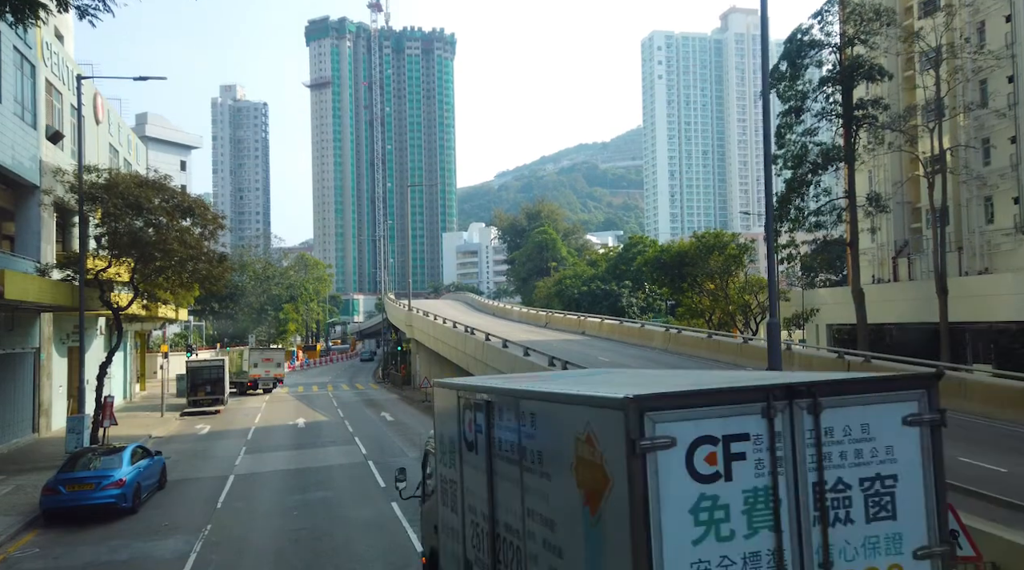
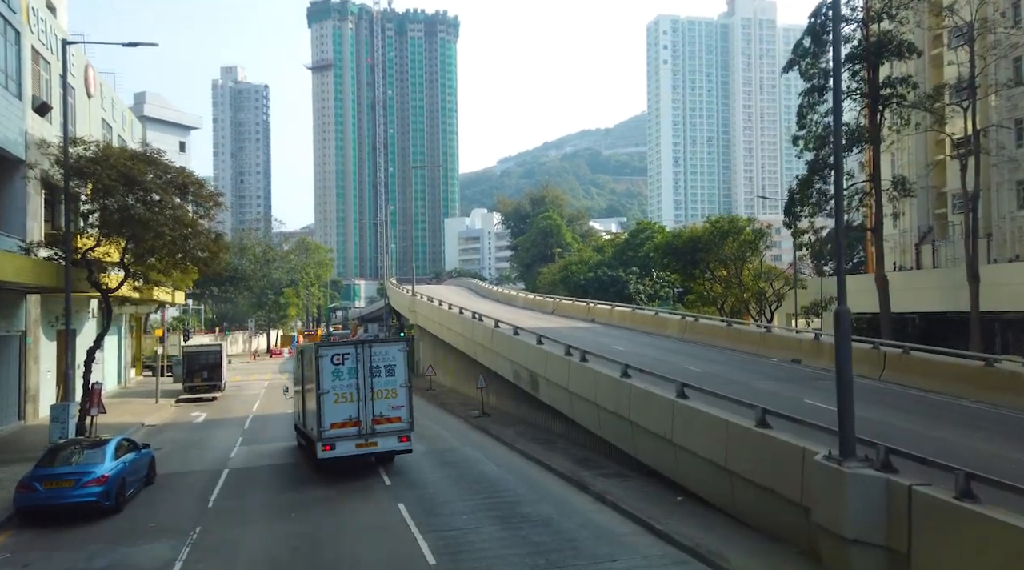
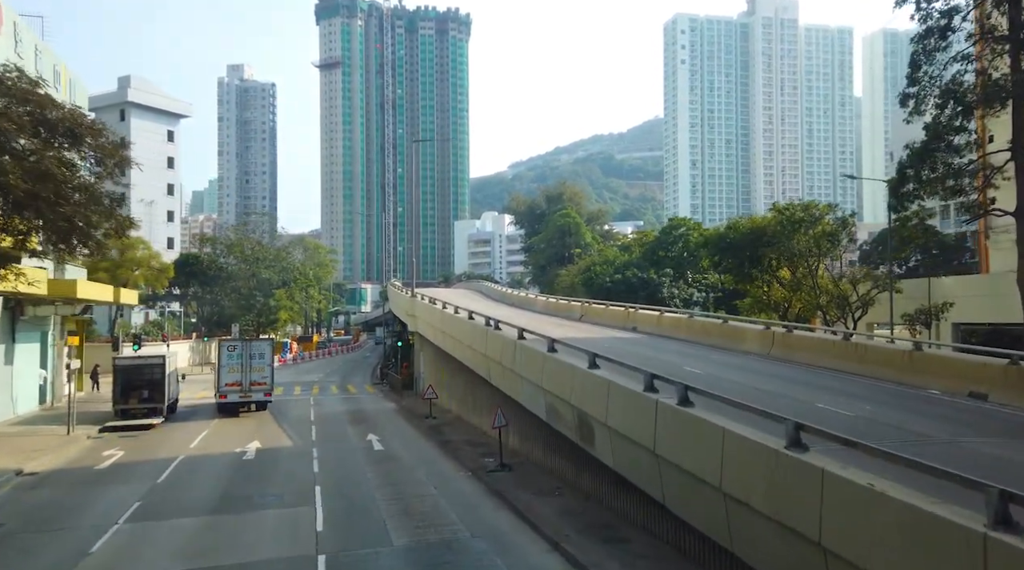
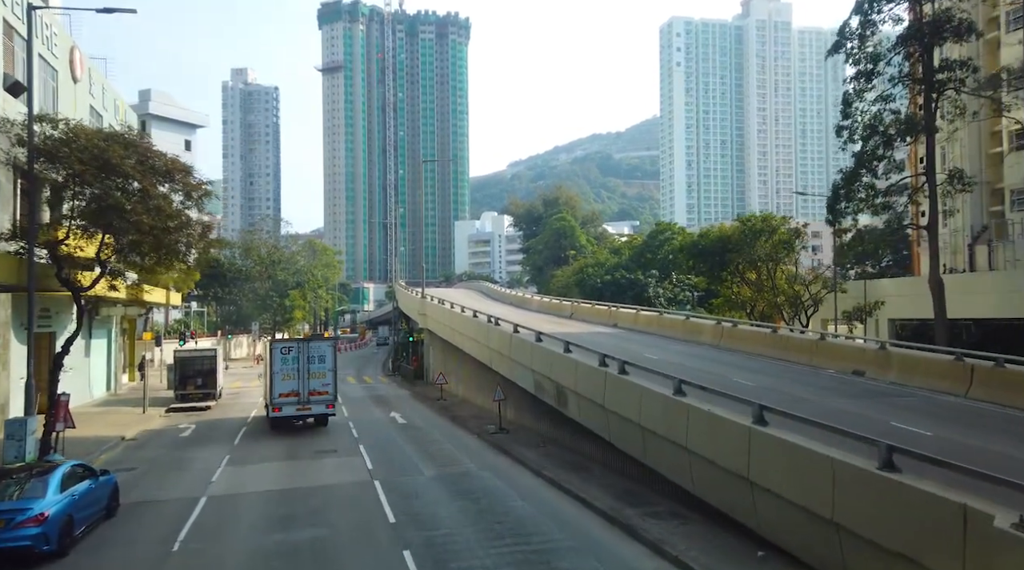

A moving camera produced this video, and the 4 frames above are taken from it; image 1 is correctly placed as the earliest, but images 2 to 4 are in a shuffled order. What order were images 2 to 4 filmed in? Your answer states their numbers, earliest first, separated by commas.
2, 4, 3
